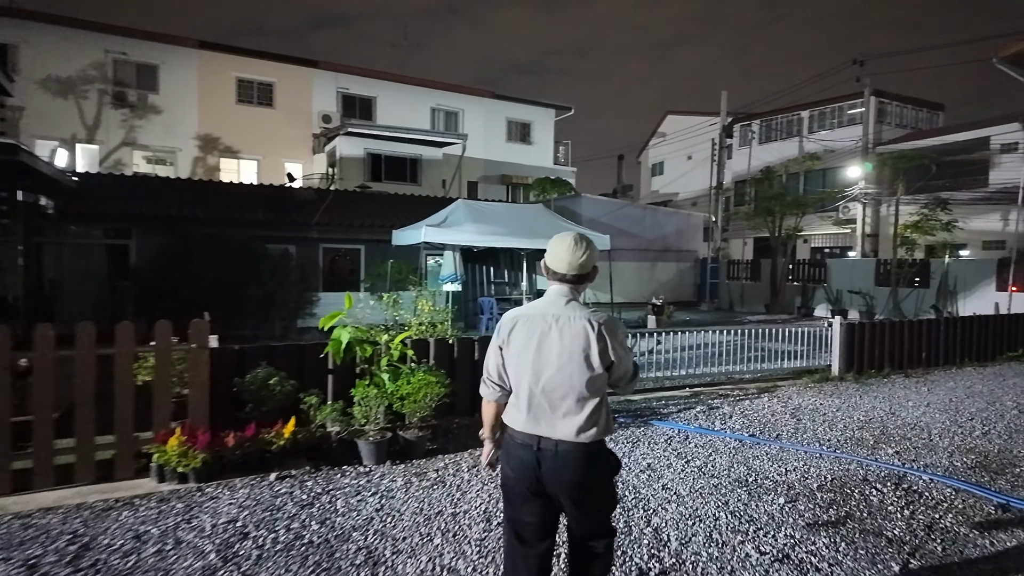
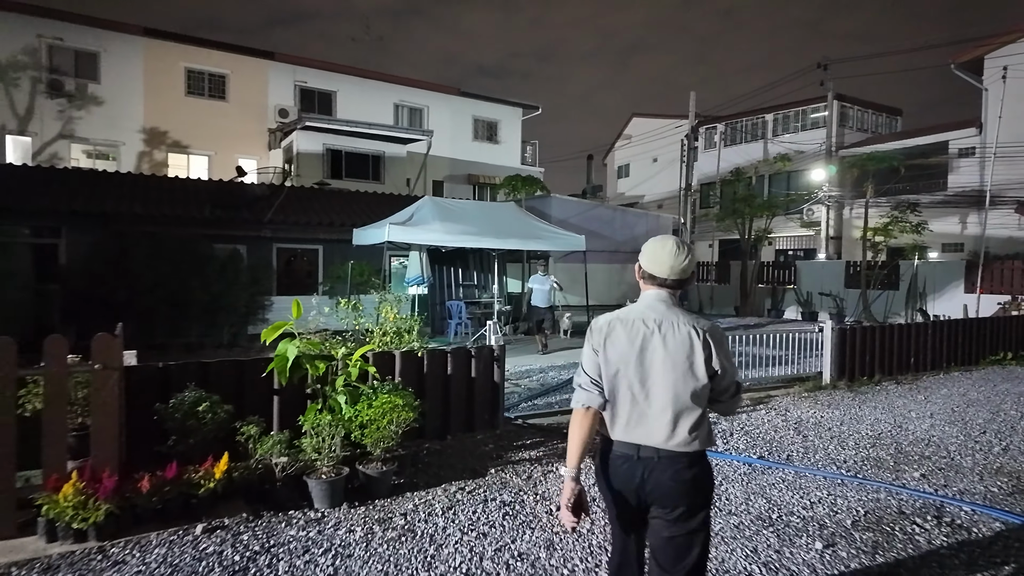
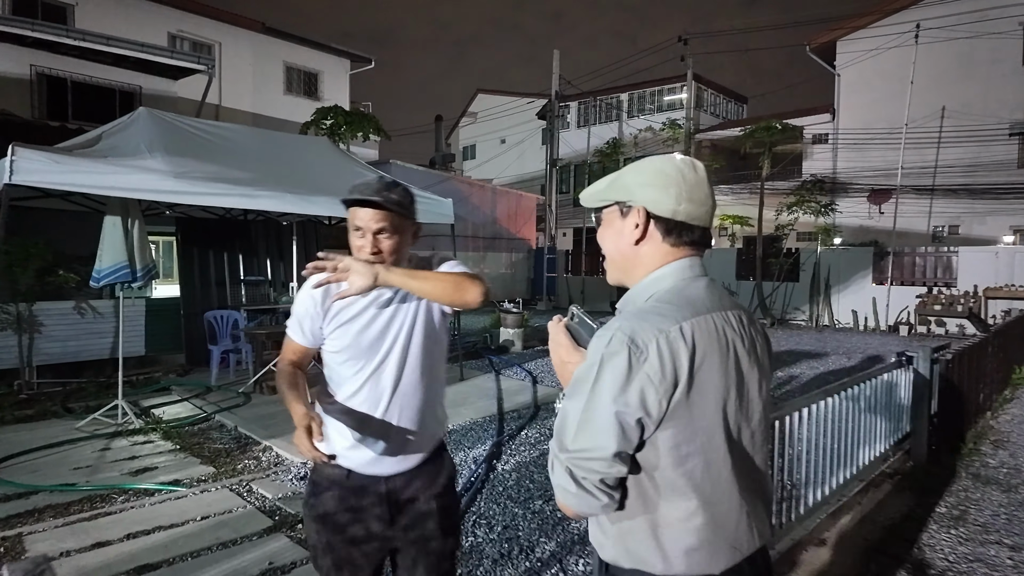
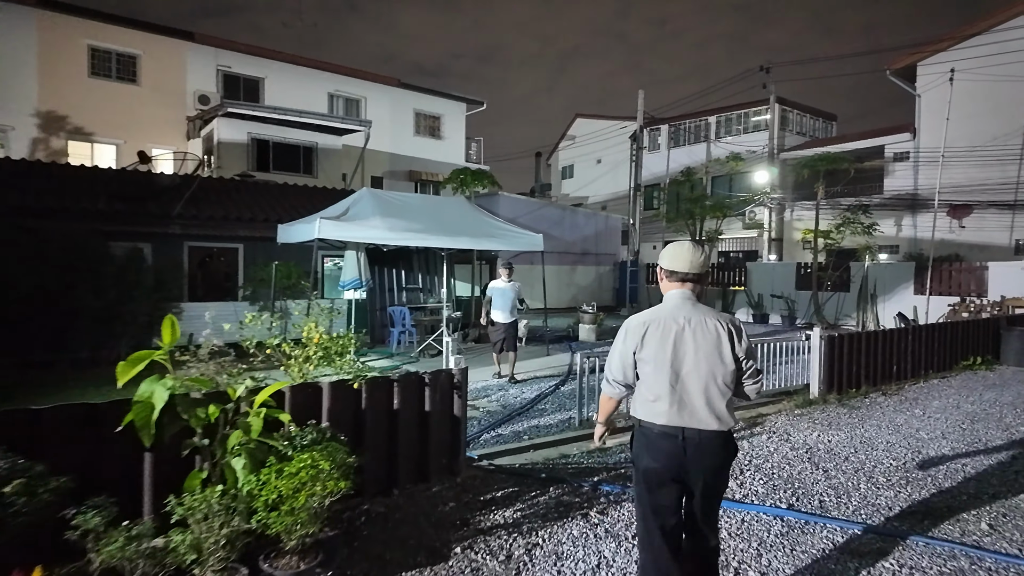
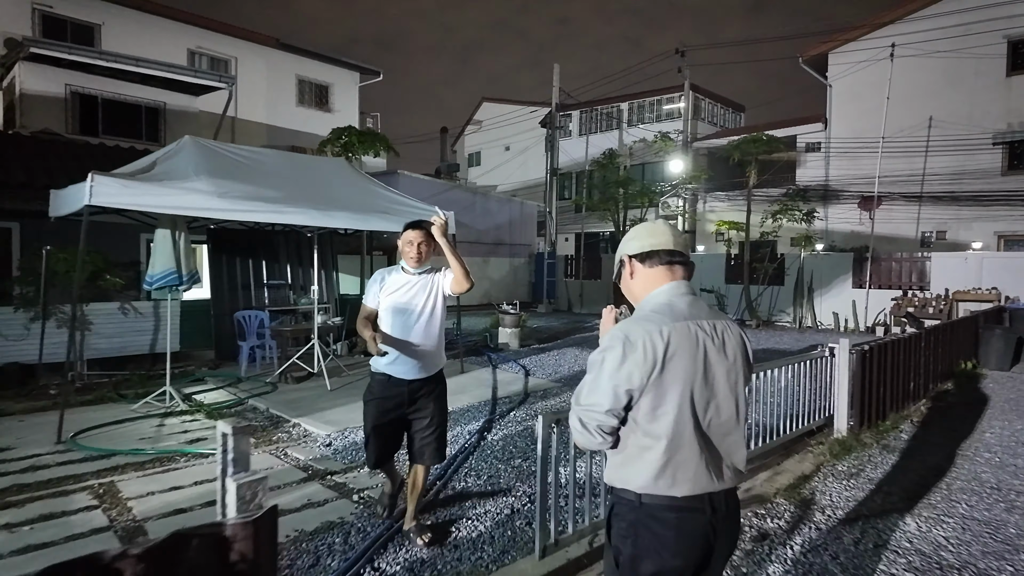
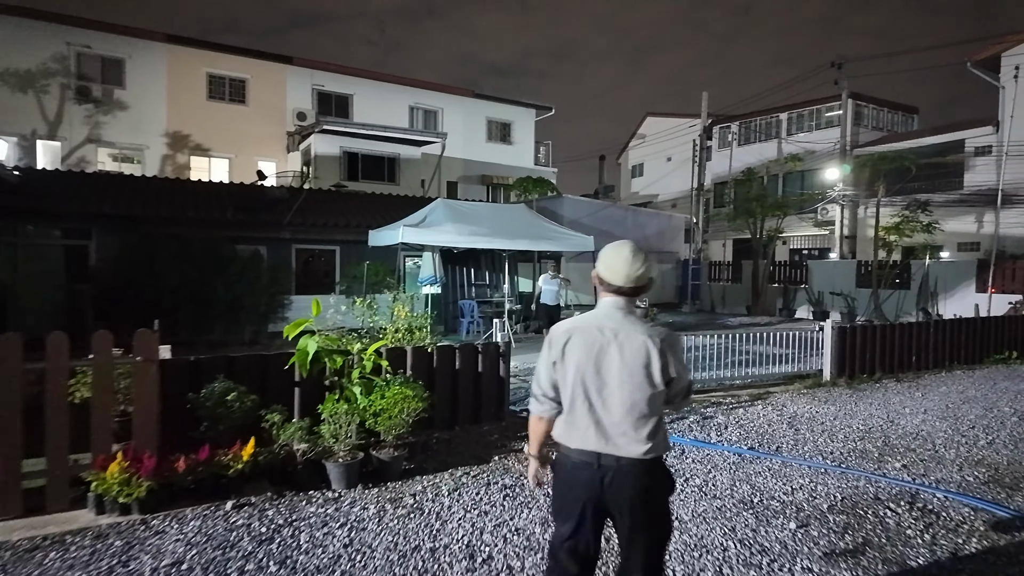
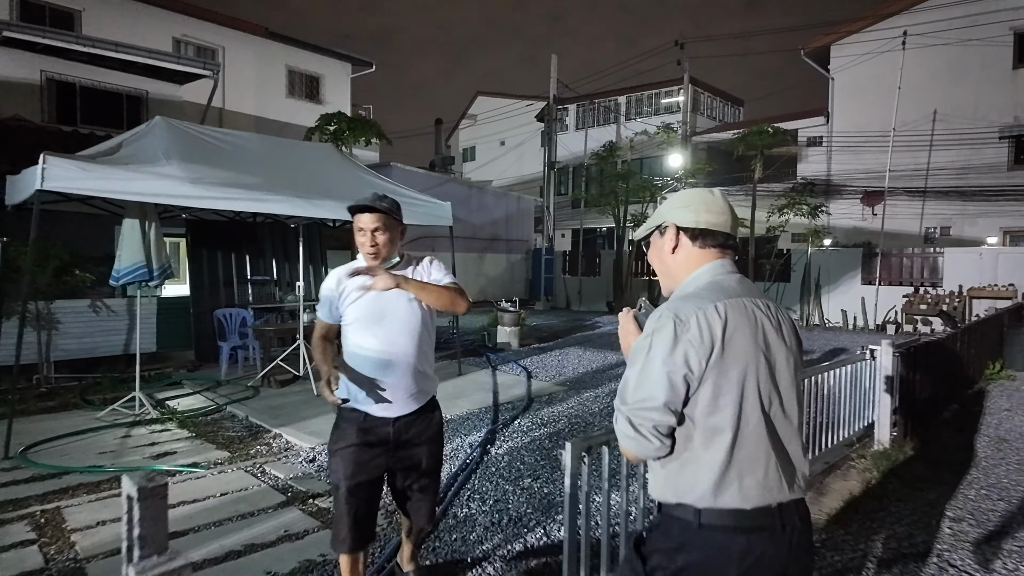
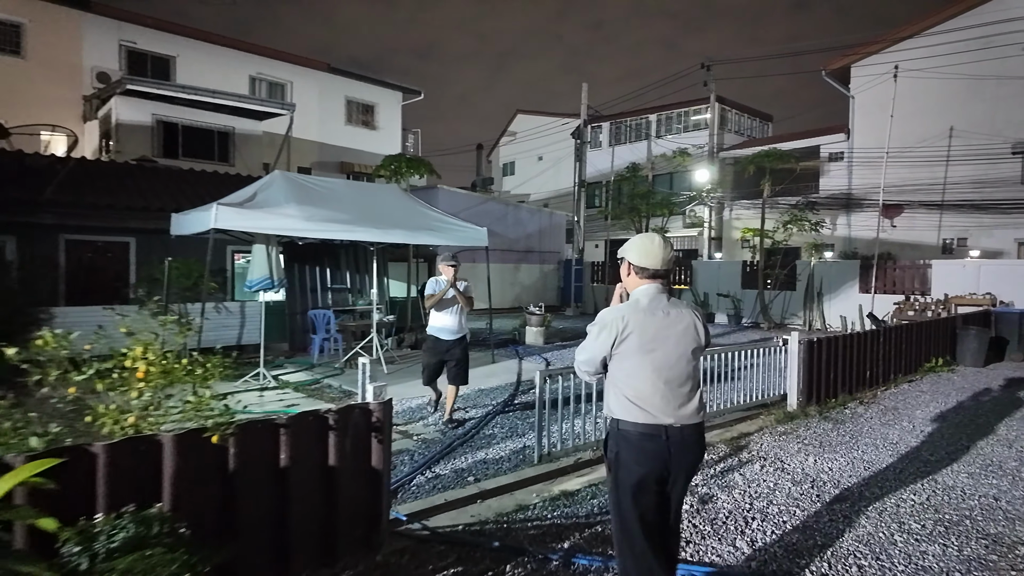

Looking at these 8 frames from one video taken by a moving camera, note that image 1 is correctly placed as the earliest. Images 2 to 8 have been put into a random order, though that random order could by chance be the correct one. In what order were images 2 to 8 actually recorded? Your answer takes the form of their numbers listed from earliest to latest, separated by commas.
6, 2, 4, 8, 5, 7, 3
